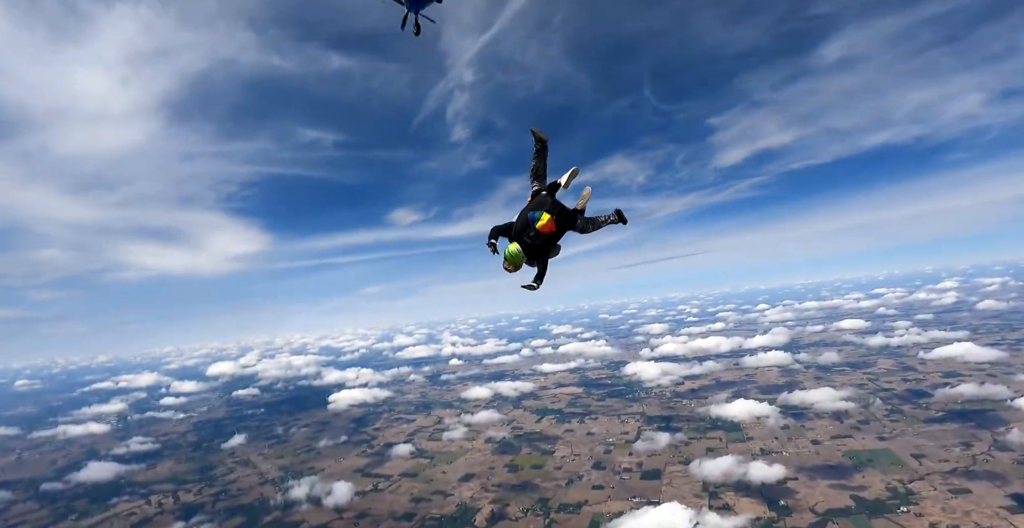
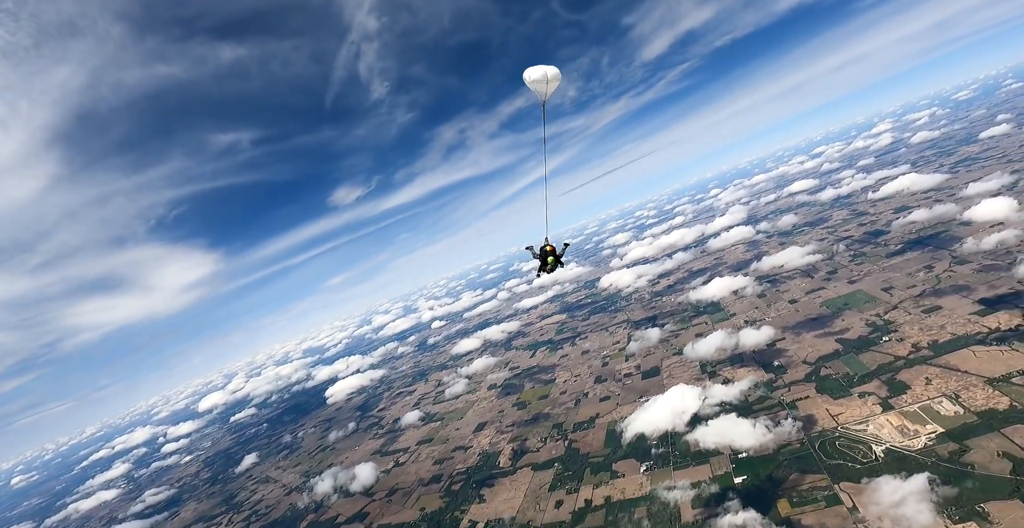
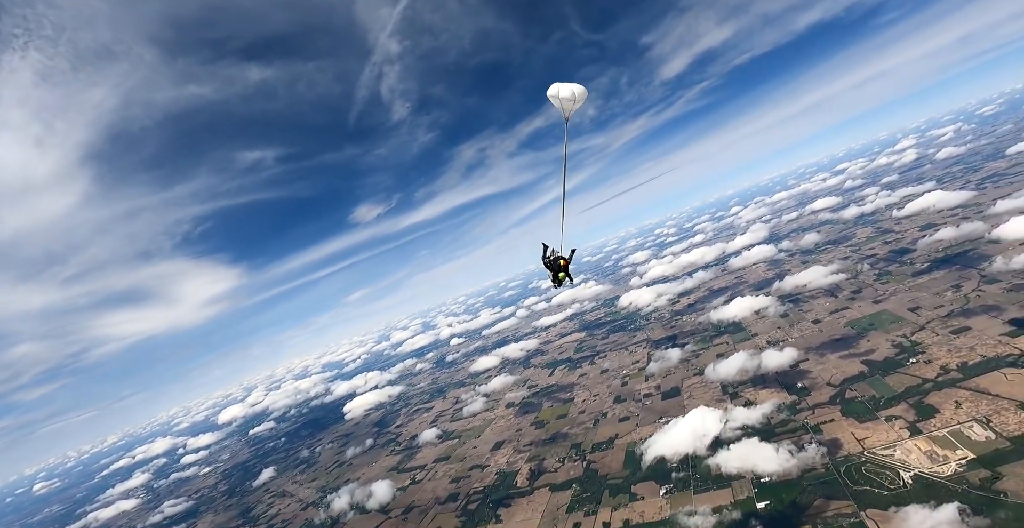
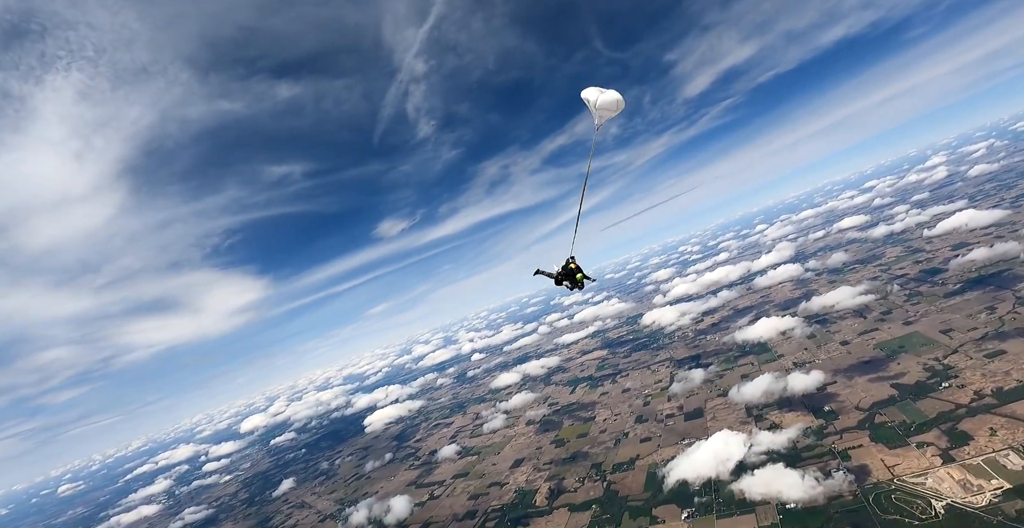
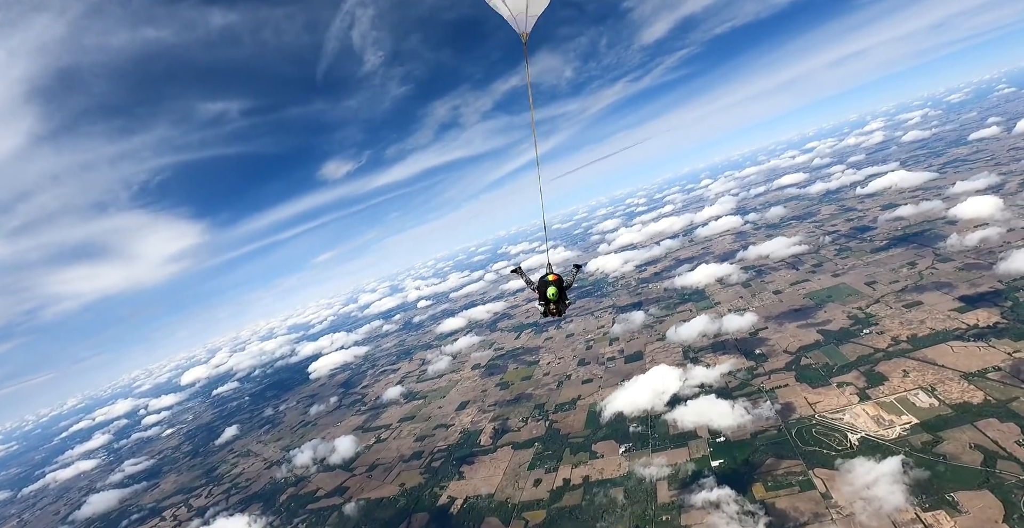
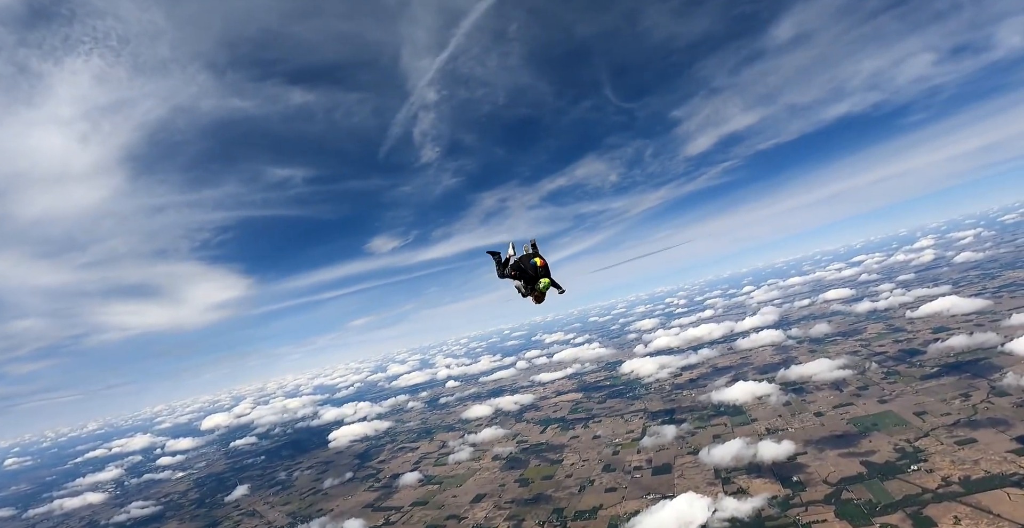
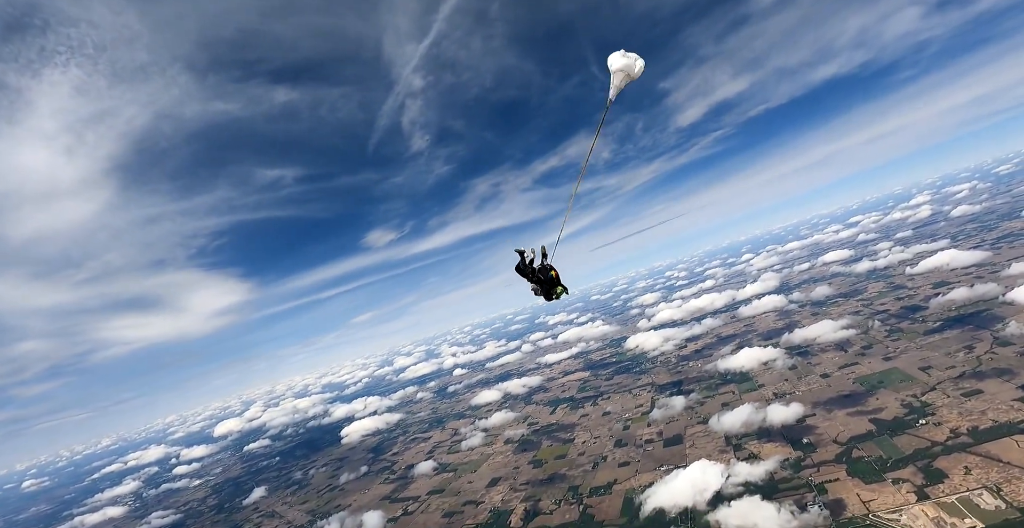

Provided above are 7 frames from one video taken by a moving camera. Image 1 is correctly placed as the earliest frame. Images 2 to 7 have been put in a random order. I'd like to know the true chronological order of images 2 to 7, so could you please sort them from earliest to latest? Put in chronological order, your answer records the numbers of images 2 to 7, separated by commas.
6, 7, 4, 3, 2, 5
